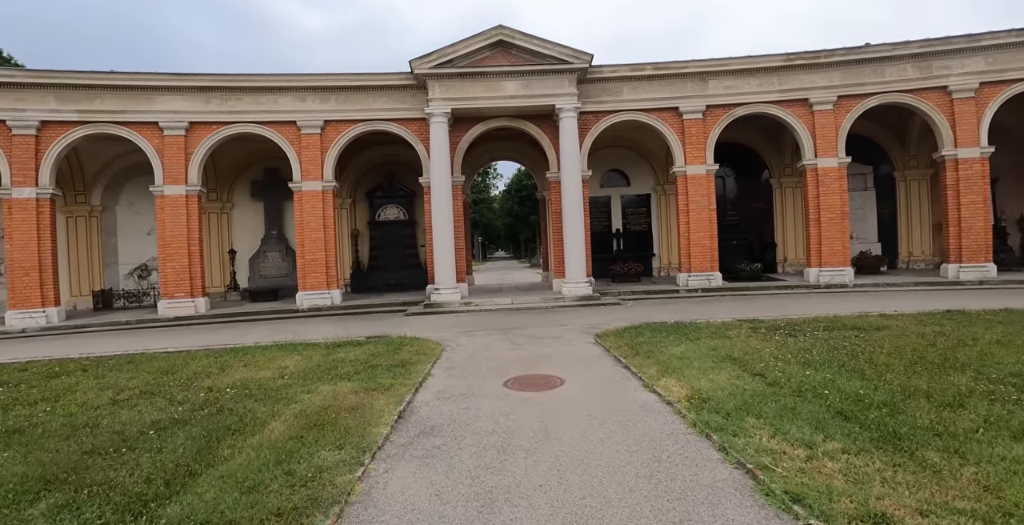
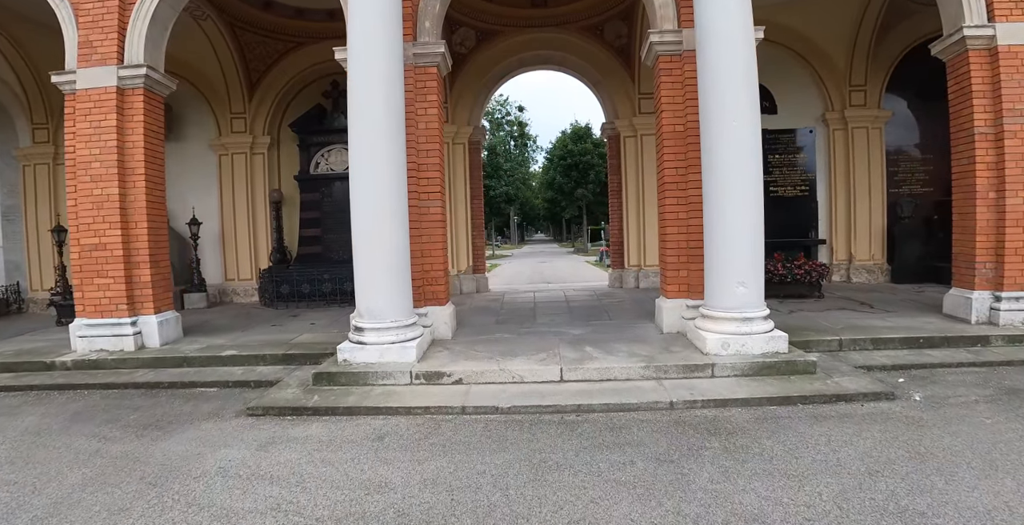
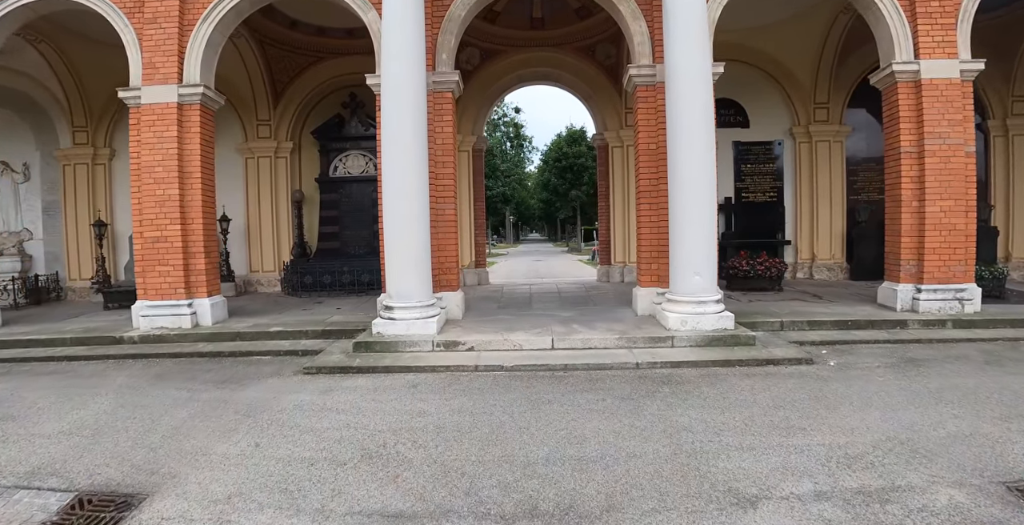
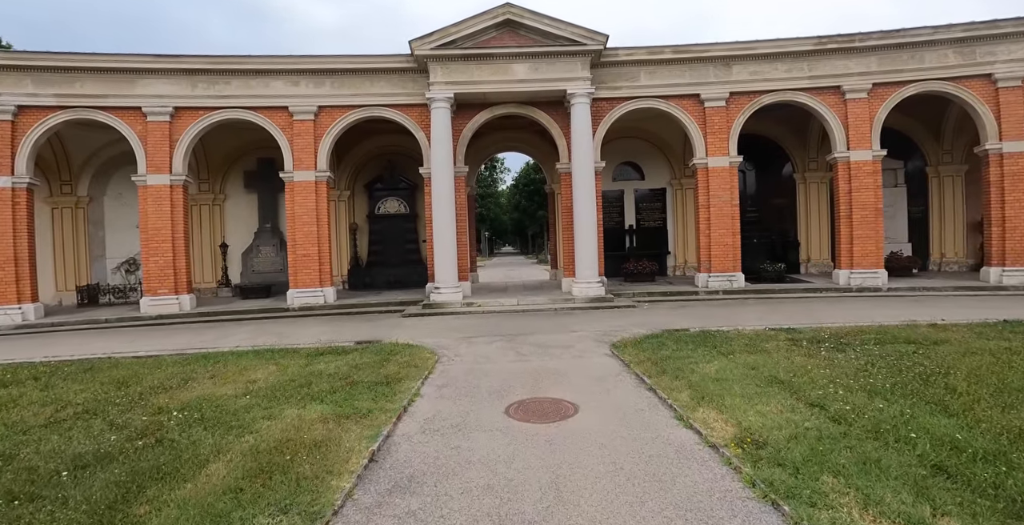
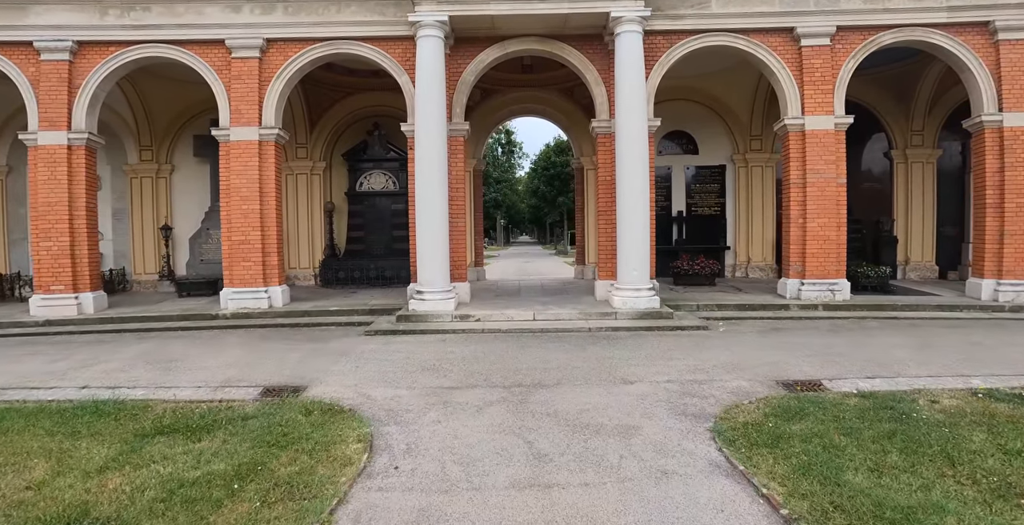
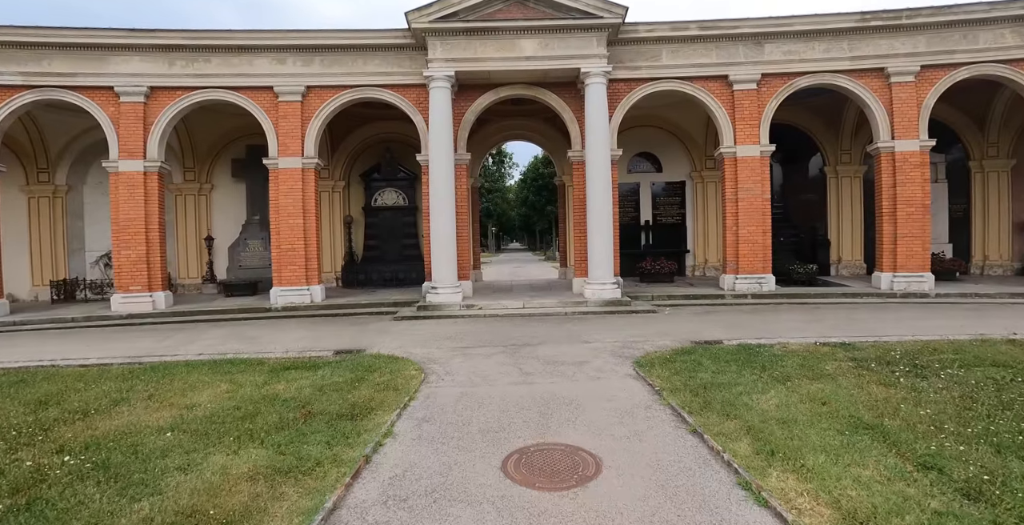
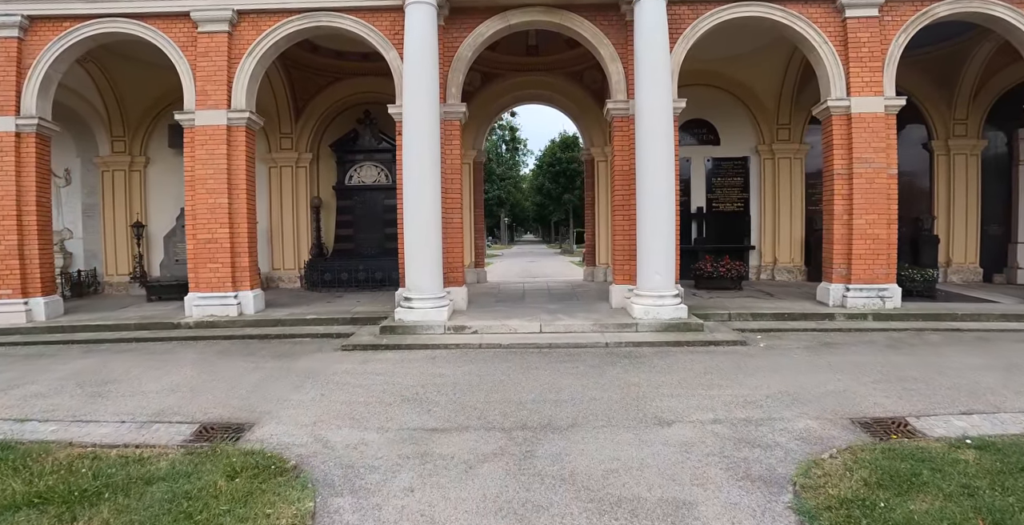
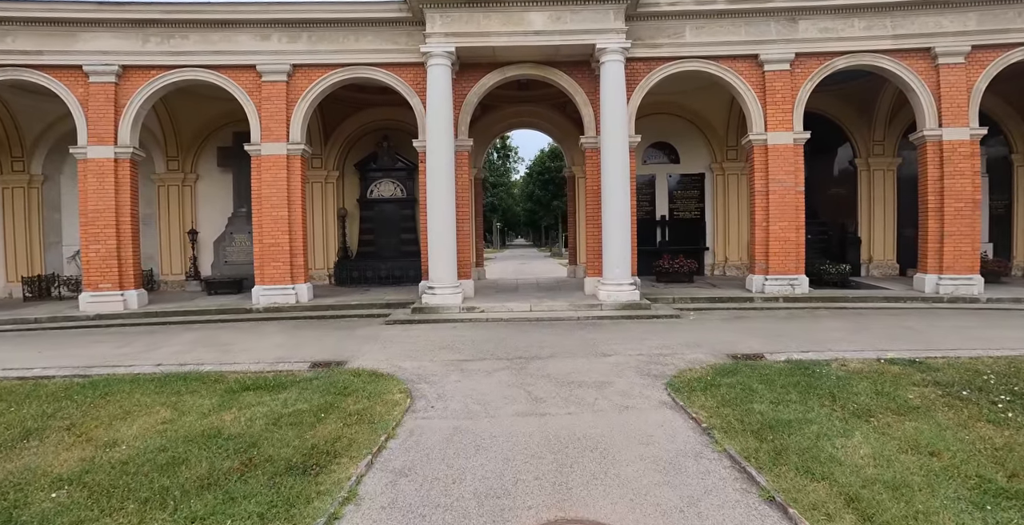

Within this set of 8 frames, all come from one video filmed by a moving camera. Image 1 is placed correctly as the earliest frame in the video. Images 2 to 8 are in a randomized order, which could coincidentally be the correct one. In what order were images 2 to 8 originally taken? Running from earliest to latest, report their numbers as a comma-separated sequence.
4, 6, 8, 5, 7, 3, 2
